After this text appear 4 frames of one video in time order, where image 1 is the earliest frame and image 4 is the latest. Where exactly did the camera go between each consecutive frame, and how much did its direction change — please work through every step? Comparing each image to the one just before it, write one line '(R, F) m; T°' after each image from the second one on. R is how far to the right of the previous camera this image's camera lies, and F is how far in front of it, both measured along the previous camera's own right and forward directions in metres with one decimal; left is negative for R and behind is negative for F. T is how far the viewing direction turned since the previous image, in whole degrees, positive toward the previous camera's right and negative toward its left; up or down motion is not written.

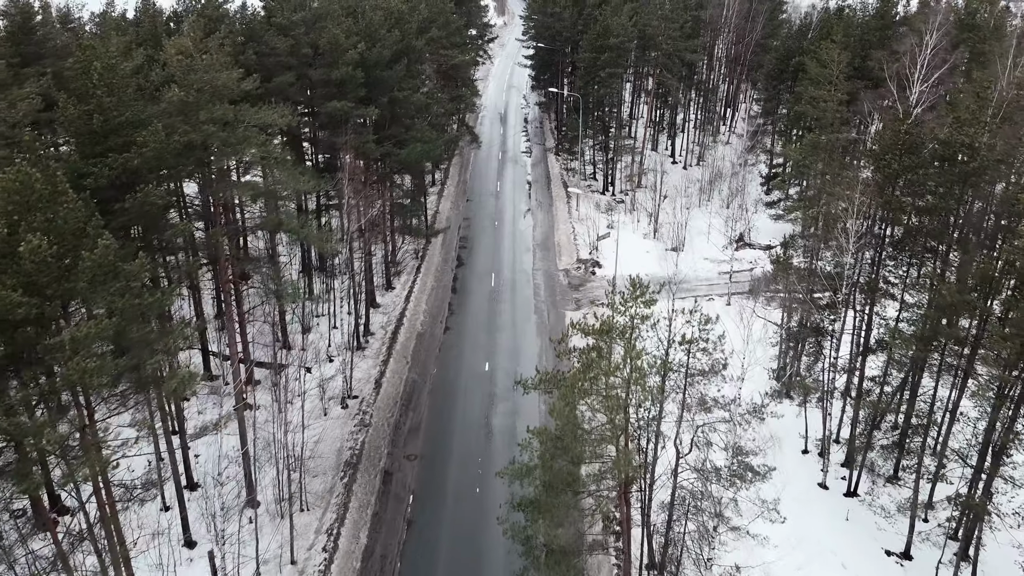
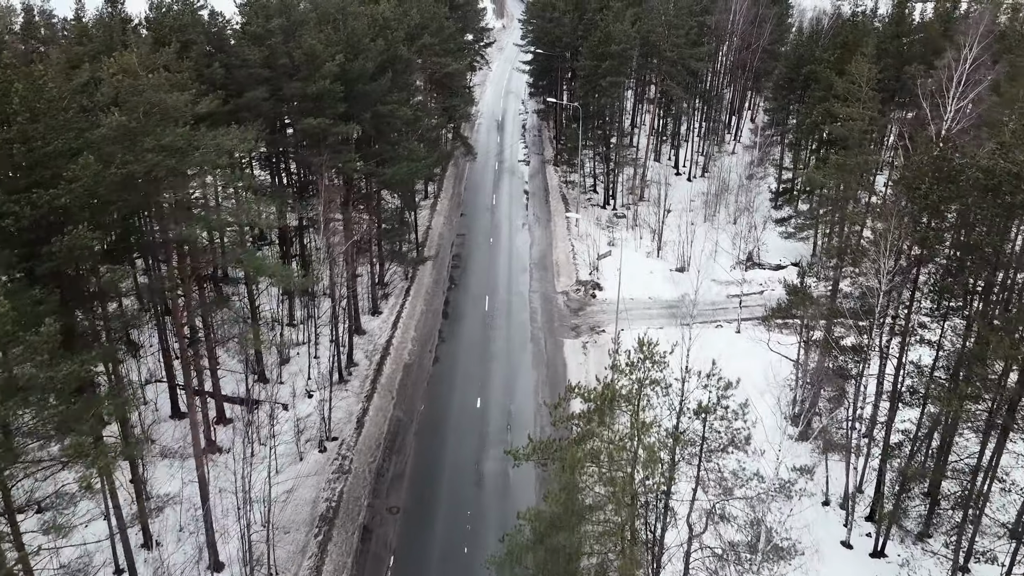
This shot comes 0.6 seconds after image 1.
(+0.2, +2.0) m; 0°
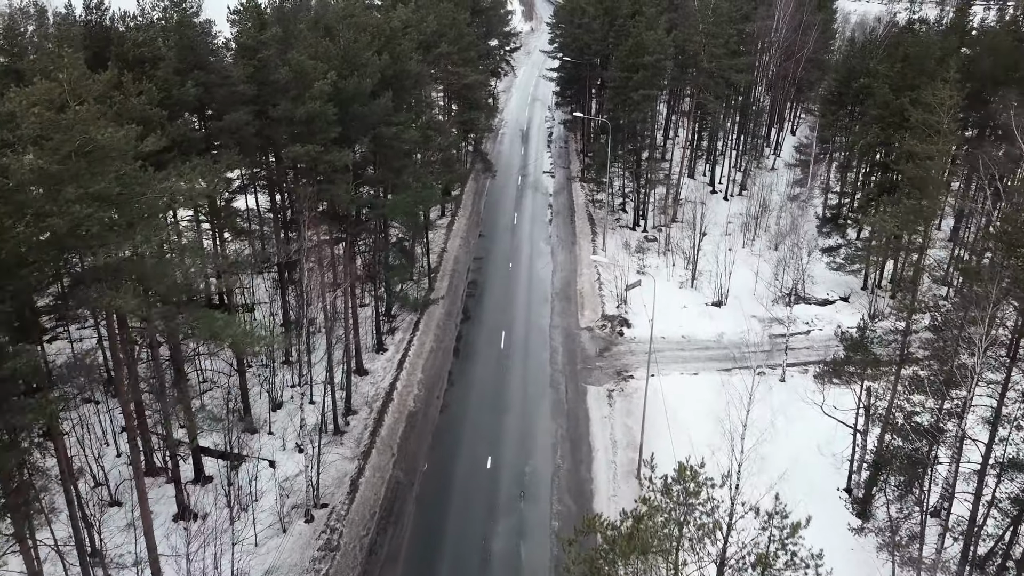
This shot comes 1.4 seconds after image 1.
(+0.3, +2.8) m; -2°
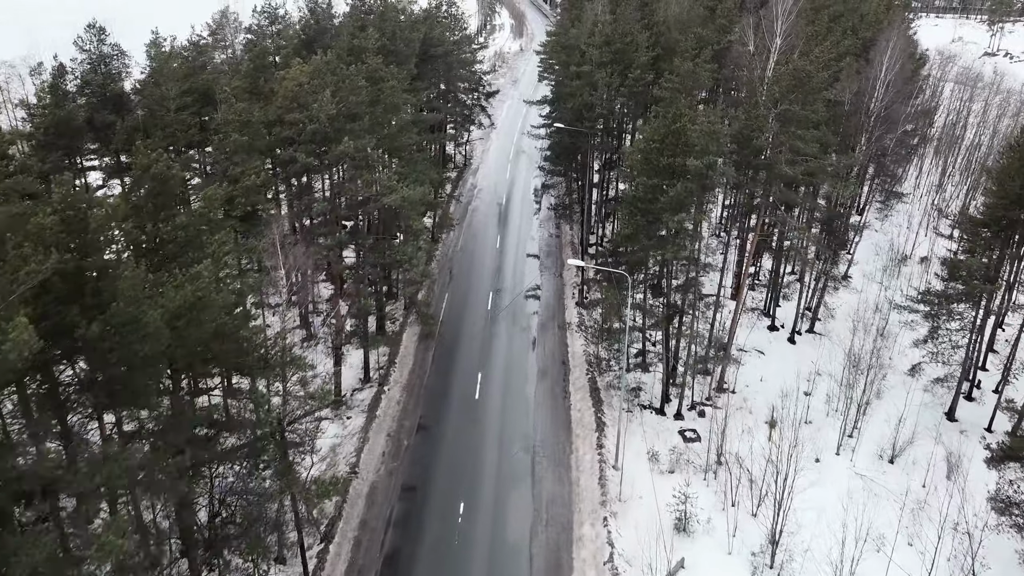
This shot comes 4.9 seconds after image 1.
(+1.0, +14.0) m; 0°
